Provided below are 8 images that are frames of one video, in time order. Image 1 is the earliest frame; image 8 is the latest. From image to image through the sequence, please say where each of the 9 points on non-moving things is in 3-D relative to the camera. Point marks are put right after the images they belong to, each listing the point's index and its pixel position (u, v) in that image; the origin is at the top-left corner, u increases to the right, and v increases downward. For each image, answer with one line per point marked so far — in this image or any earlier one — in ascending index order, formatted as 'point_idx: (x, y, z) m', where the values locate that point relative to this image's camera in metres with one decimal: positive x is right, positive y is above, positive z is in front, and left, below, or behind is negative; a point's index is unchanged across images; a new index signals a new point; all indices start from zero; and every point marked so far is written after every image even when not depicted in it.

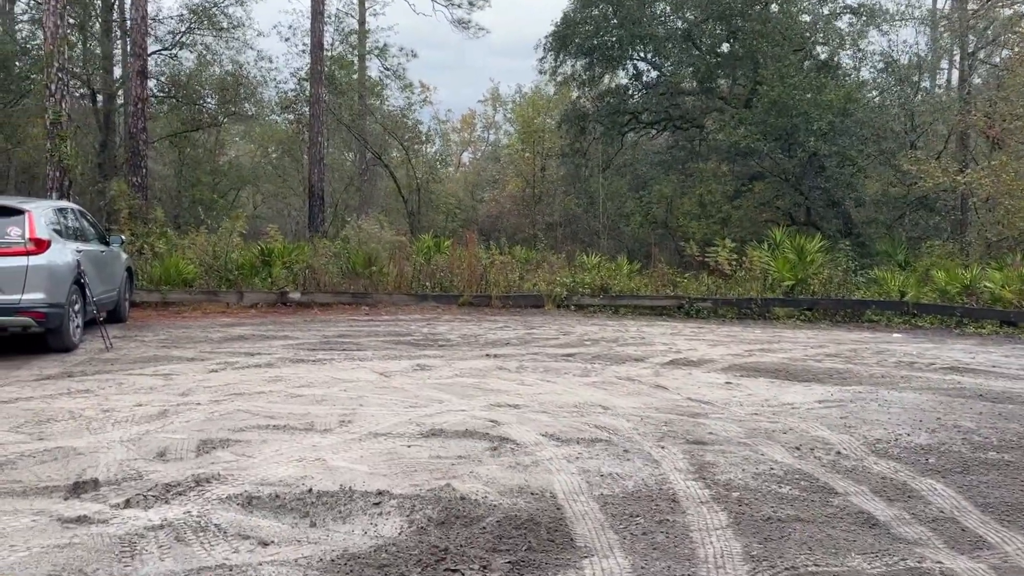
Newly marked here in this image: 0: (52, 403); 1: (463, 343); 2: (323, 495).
0: (-3.4, -0.8, +5.9) m
1: (-0.6, -0.6, +9.4) m
2: (-0.9, -1.0, +4.1) m
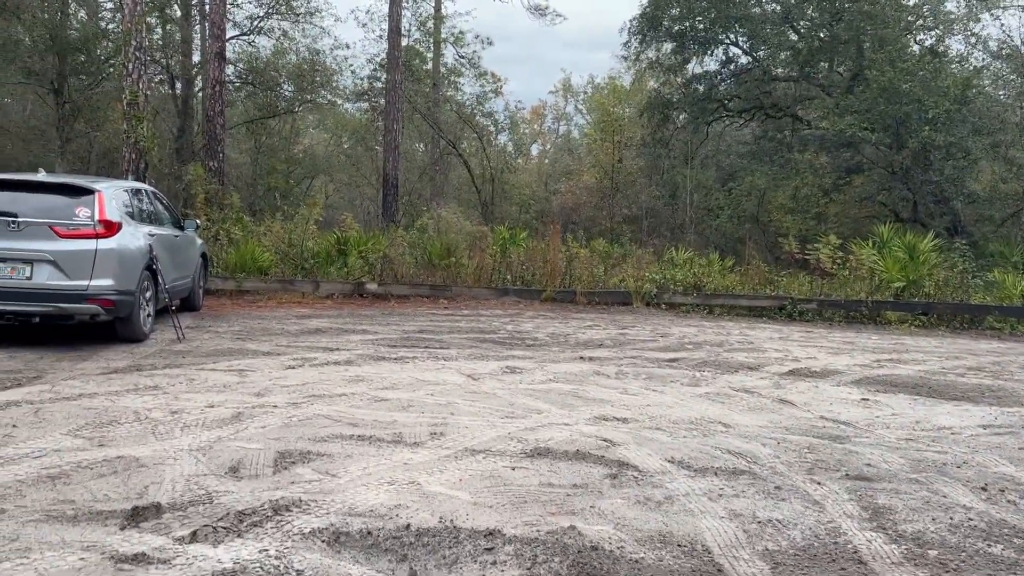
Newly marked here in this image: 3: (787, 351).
0: (-2.6, -0.8, +5.4) m
1: (+0.4, -0.6, +8.6) m
2: (-0.4, -1.0, +3.4) m
3: (+2.9, -0.7, +8.6) m
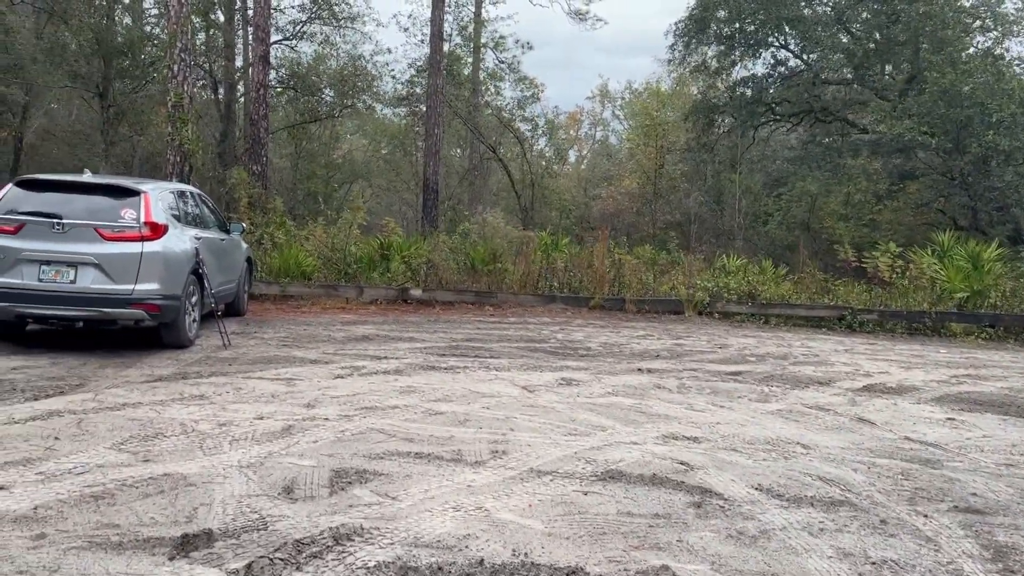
0: (-2.2, -0.8, +5.2) m
1: (+1.0, -0.7, +8.3) m
2: (-0.1, -1.1, +3.0) m
3: (+3.4, -0.8, +8.1) m
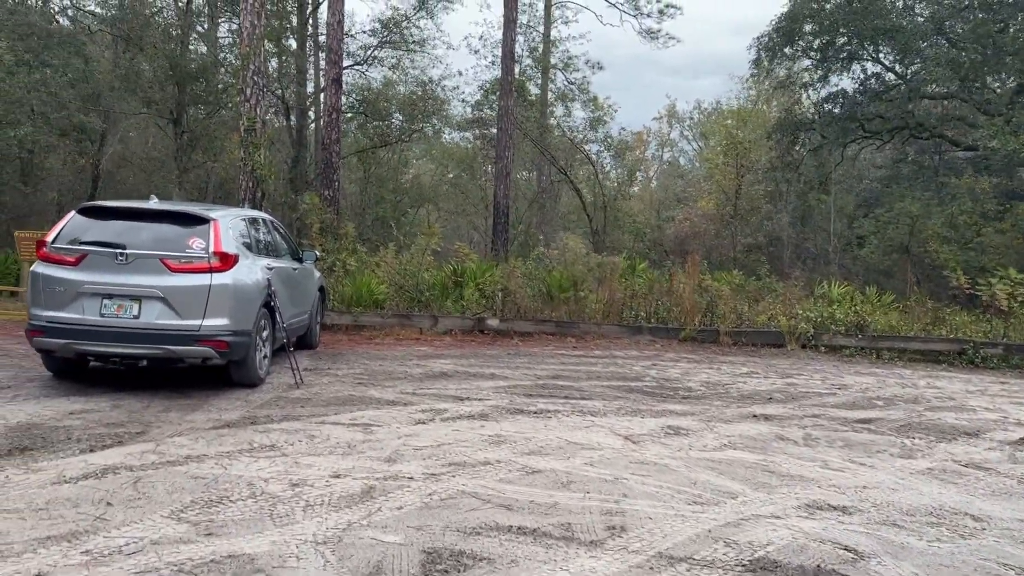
0: (-1.6, -1.0, +4.6) m
1: (+1.8, -1.0, +7.4) m
2: (+0.4, -1.2, +2.3) m
3: (+4.3, -1.1, +7.1) m
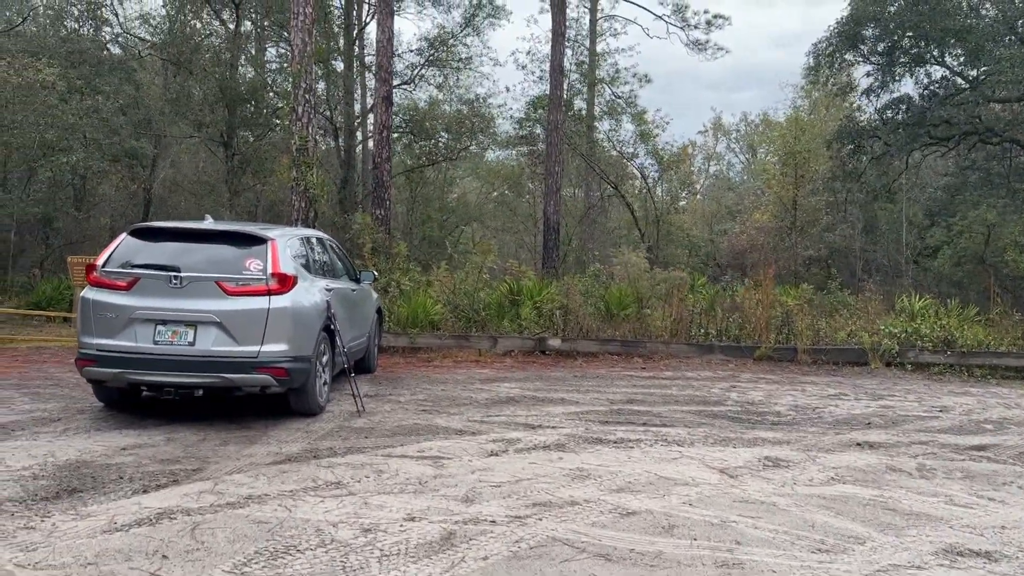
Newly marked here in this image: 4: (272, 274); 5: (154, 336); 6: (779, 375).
0: (-1.1, -1.1, +4.2) m
1: (+2.5, -1.1, +6.8) m
2: (+0.8, -1.3, +1.8) m
3: (+4.9, -1.2, +6.4) m
4: (-1.8, +0.1, +5.9) m
5: (-2.5, -0.3, +5.7) m
6: (+3.1, -1.0, +9.3) m
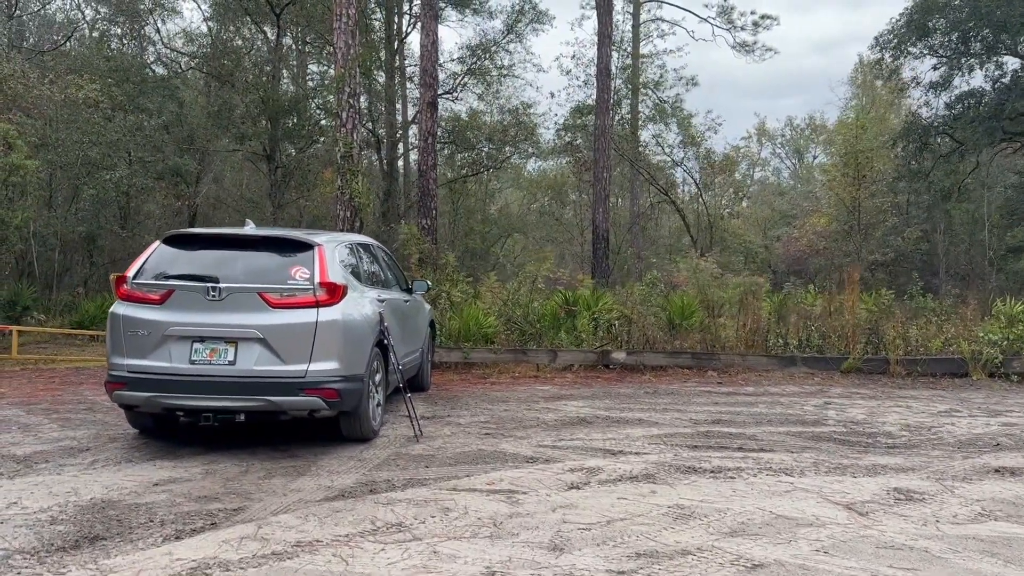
0: (-0.7, -1.2, +3.5) m
1: (+3.0, -1.1, +6.0) m
2: (+1.1, -1.2, +1.0) m
3: (+5.4, -1.1, +5.4) m
4: (-1.3, 0.0, +5.3) m
5: (-2.0, -0.4, +5.1) m
6: (+3.7, -1.0, +8.4) m
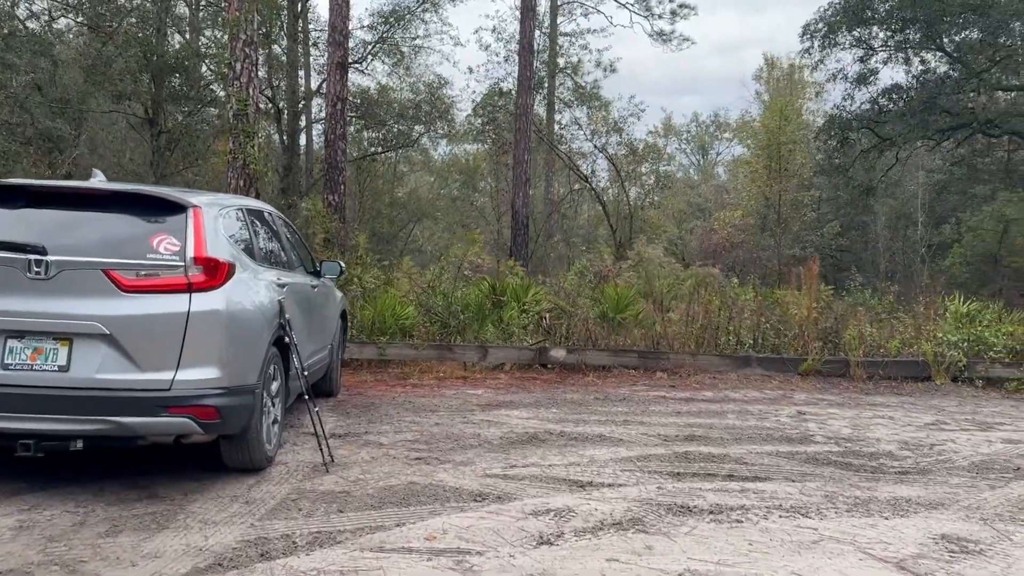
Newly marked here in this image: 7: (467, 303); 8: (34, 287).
0: (-0.8, -1.1, +2.2) m
1: (+2.6, -1.1, +5.1) m
2: (+1.3, -1.2, -0.1) m
3: (+5.1, -1.2, +4.8) m
4: (-1.5, +0.1, +3.9) m
5: (-2.3, -0.3, +3.6) m
6: (+3.0, -1.0, +7.6) m
7: (-0.5, -0.2, +9.3) m
8: (-2.1, 0.0, +3.6) m
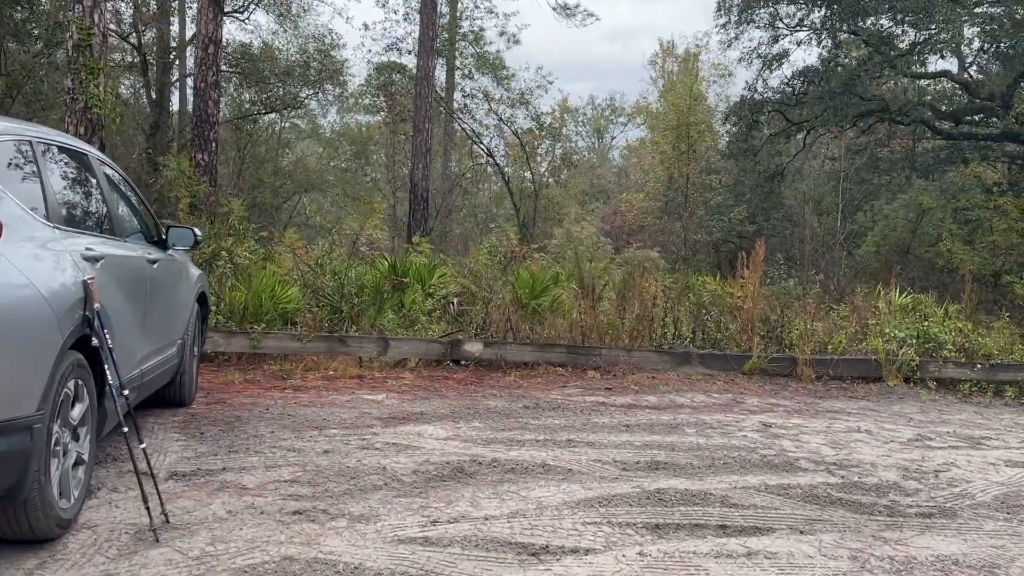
0: (-0.7, -1.1, +0.7) m
1: (+2.2, -1.1, +4.1) m
2: (+1.6, -1.3, -1.2) m
3: (+4.7, -1.2, +4.1) m
4: (-1.7, +0.2, +2.3) m
5: (-2.4, -0.2, +2.0) m
6: (+2.3, -0.9, +6.6) m
7: (-1.4, 0.0, +7.8) m
8: (-2.3, +0.1, +2.0) m
